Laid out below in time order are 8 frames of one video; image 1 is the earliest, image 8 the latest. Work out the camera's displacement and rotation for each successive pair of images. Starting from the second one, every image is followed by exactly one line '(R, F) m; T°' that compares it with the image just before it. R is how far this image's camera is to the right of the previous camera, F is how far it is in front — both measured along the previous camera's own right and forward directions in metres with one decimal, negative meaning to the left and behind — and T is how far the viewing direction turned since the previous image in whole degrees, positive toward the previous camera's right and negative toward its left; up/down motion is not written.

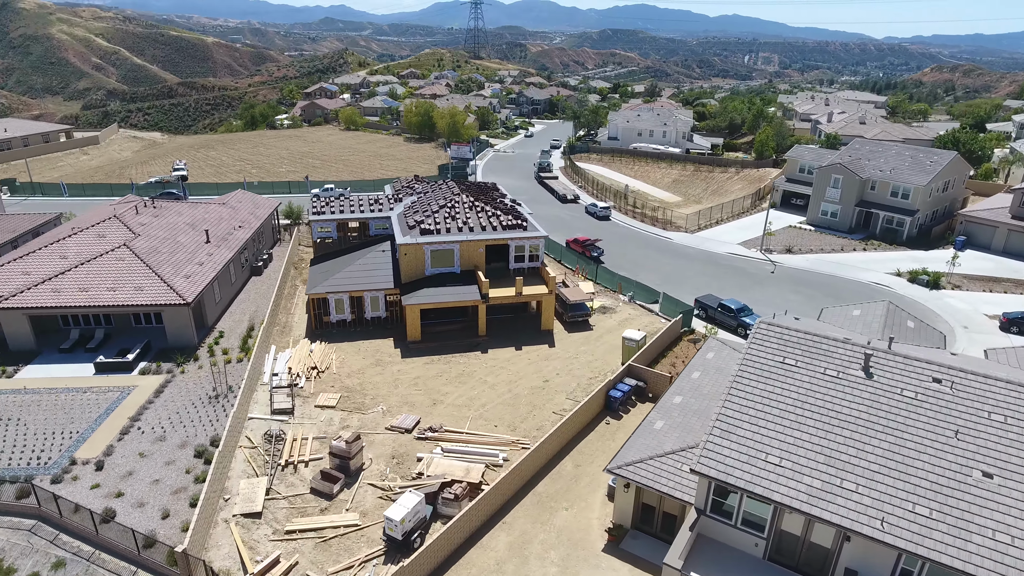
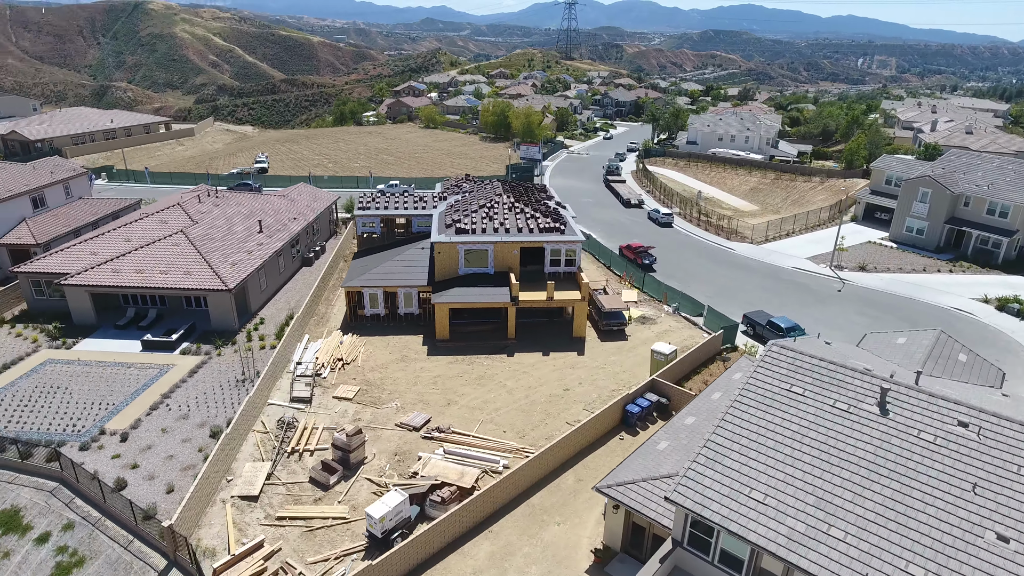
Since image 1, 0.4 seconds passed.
(+2.6, +0.6) m; -8°
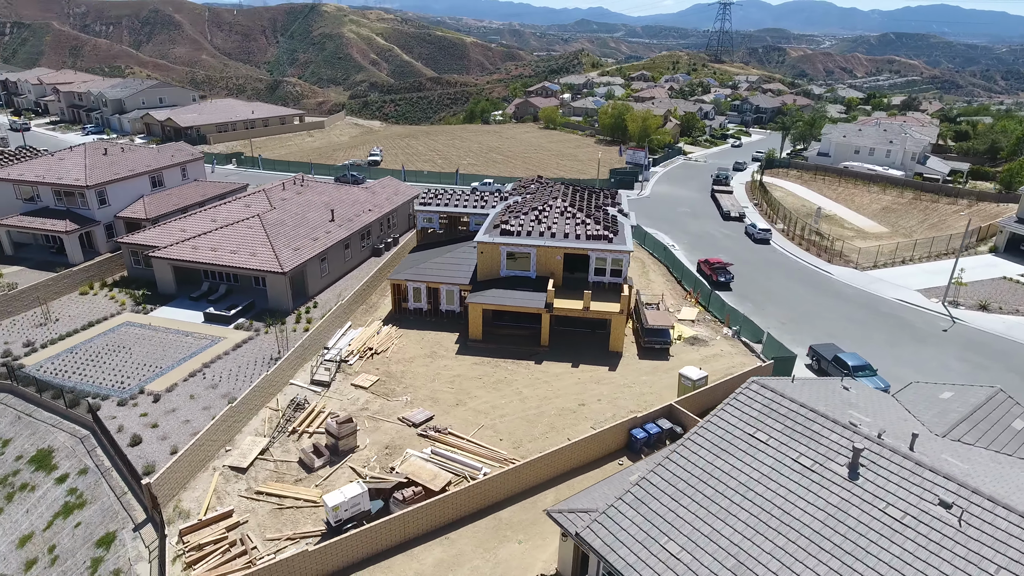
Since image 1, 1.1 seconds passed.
(+4.7, +1.1) m; -12°
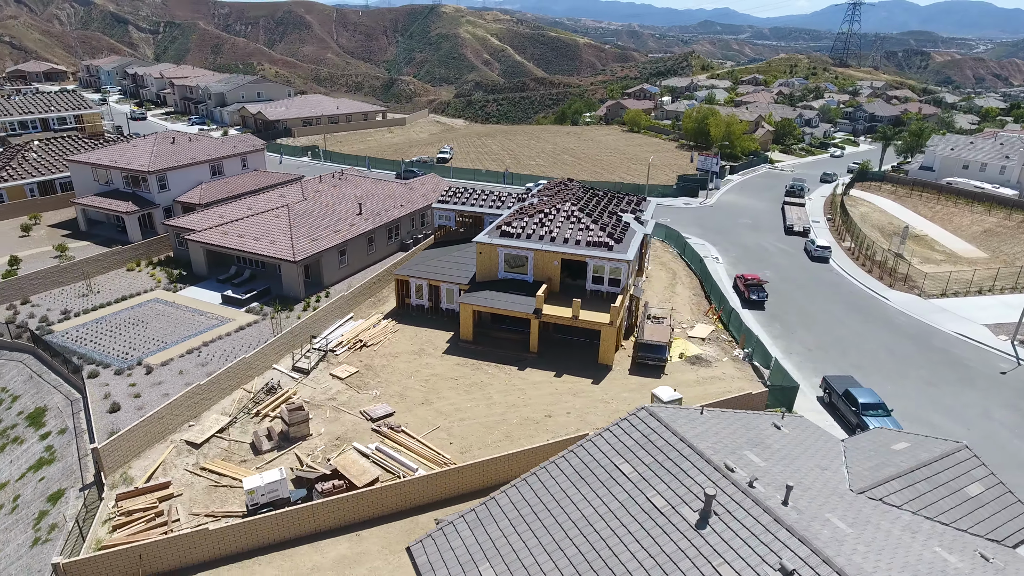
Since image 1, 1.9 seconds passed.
(+5.4, +1.0) m; -9°
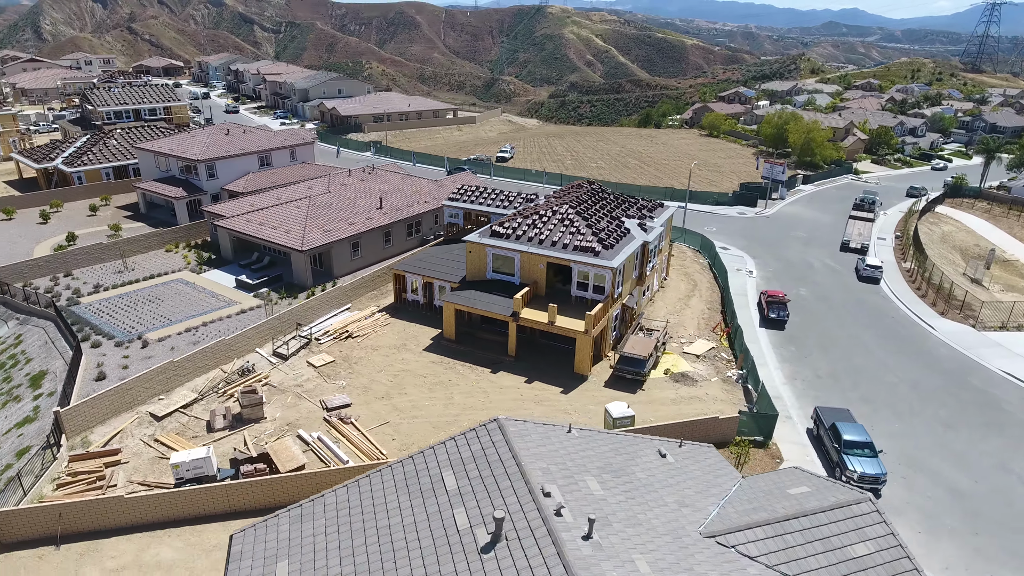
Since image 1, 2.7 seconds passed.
(+5.4, +0.9) m; -9°
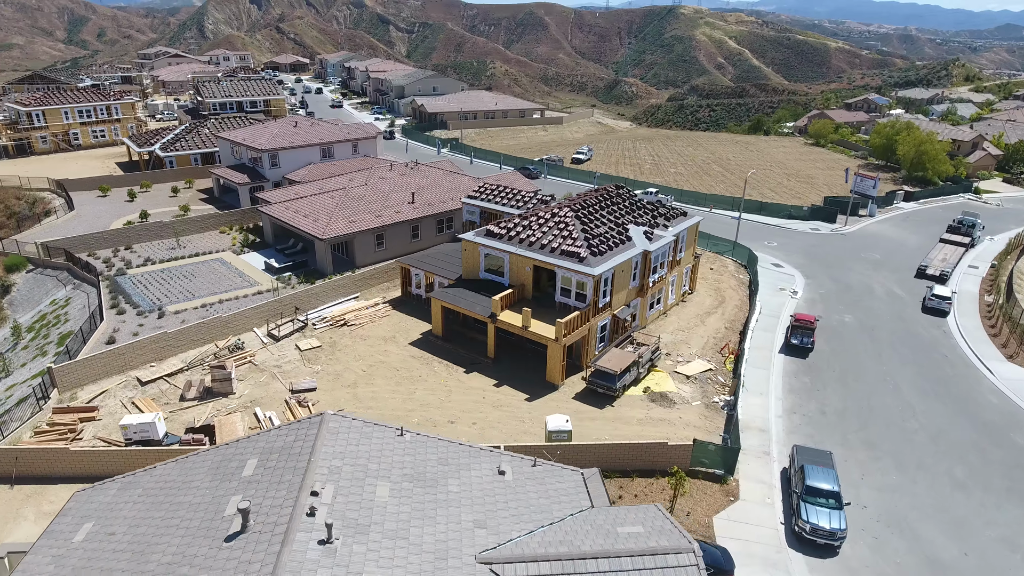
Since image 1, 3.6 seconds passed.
(+6.2, +1.0) m; -11°
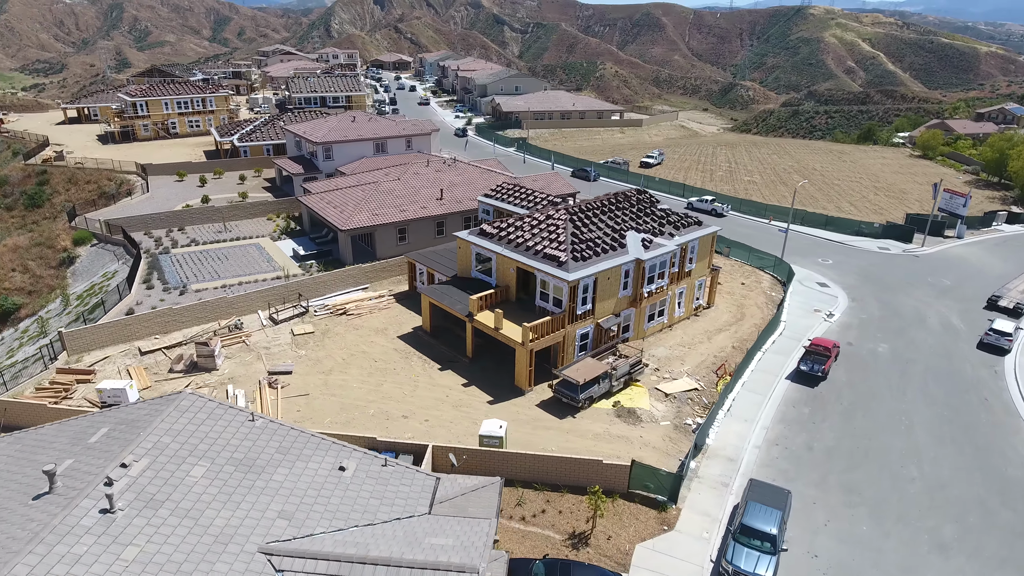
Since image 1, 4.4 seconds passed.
(+5.6, +0.8) m; -9°
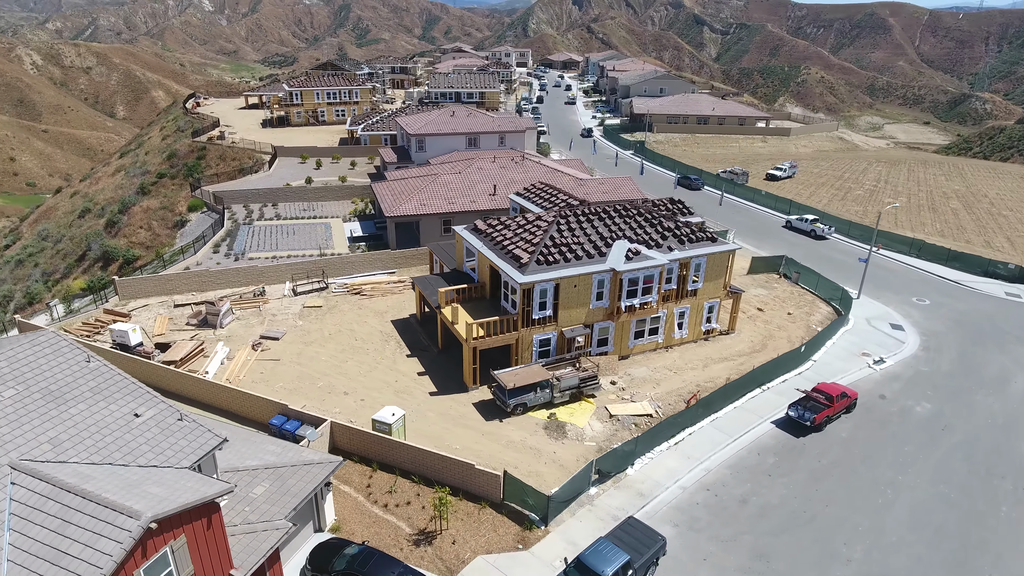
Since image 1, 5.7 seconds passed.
(+9.4, +1.4) m; -16°
